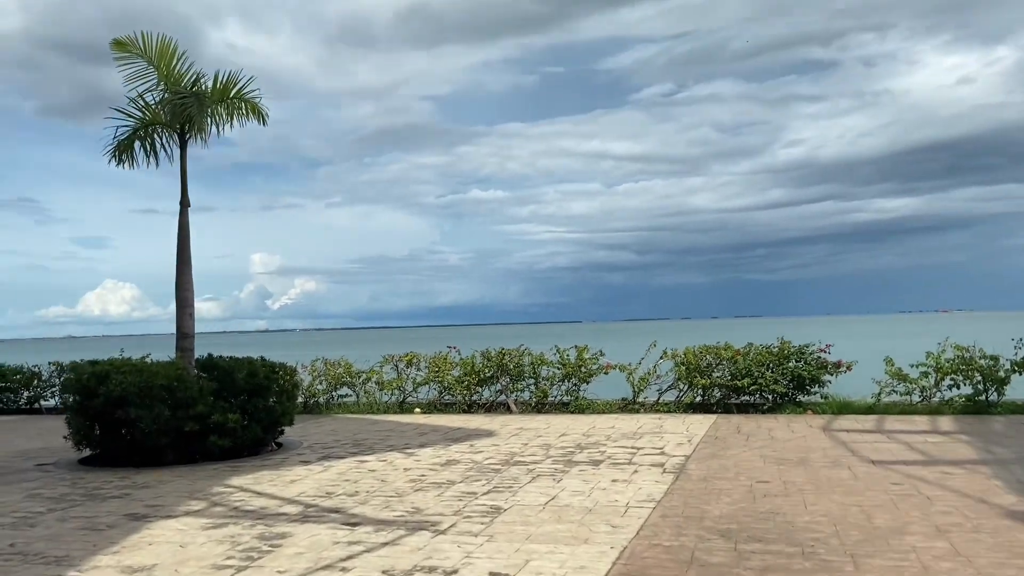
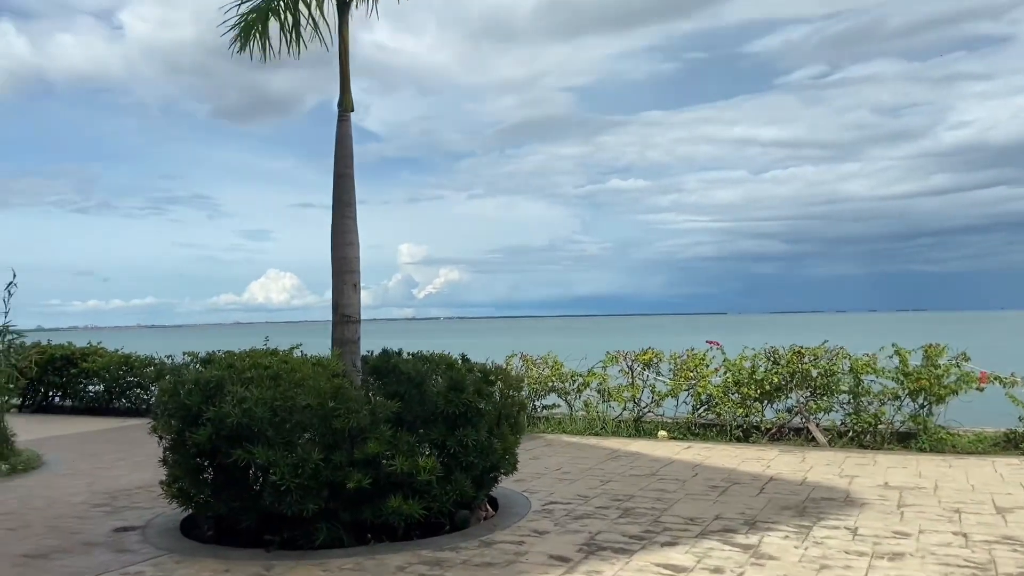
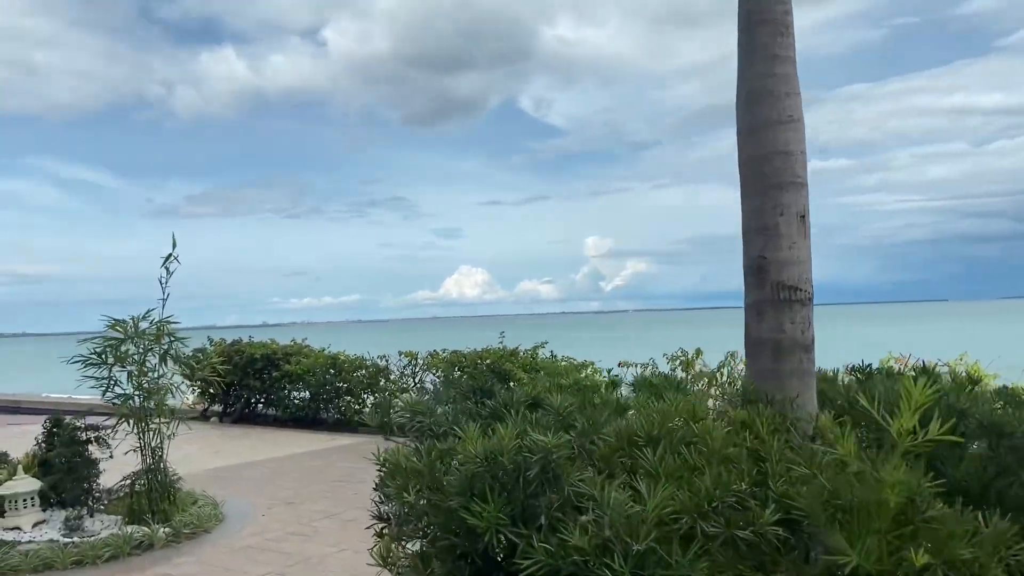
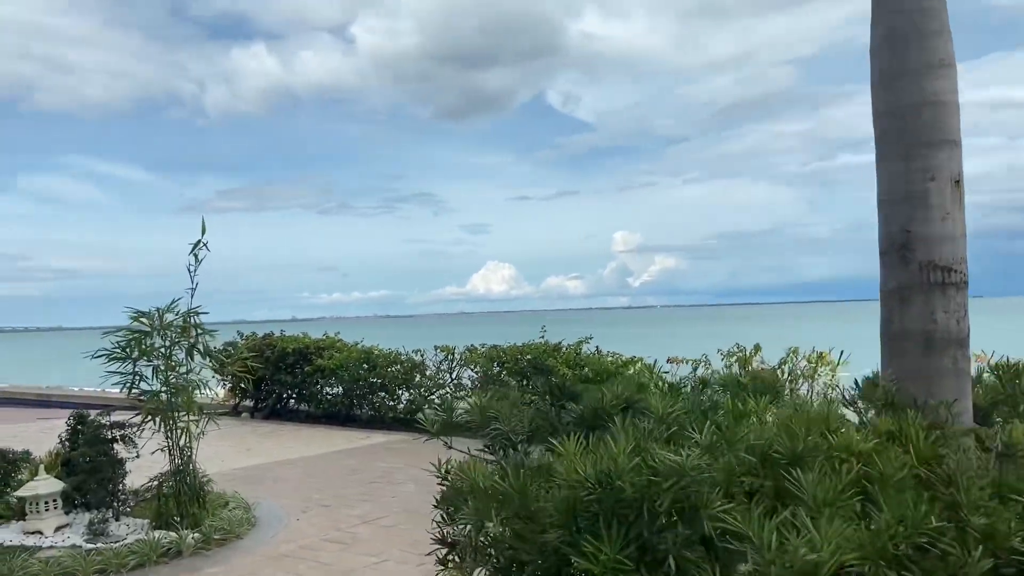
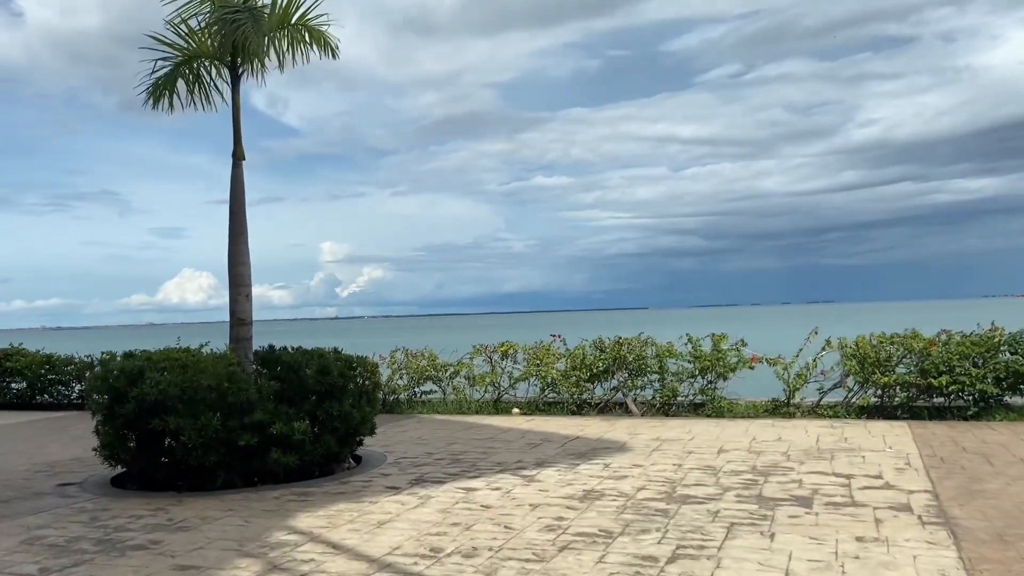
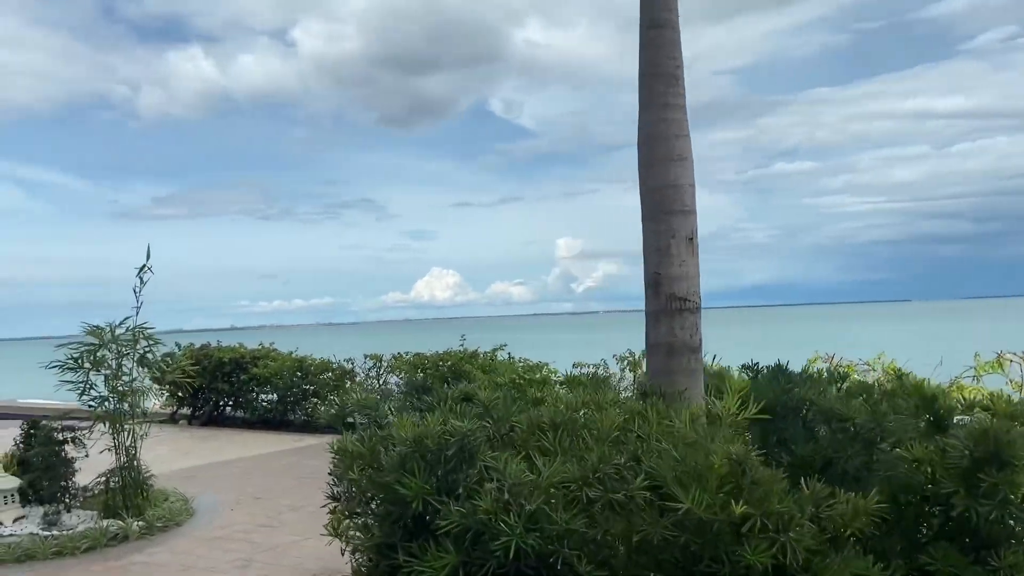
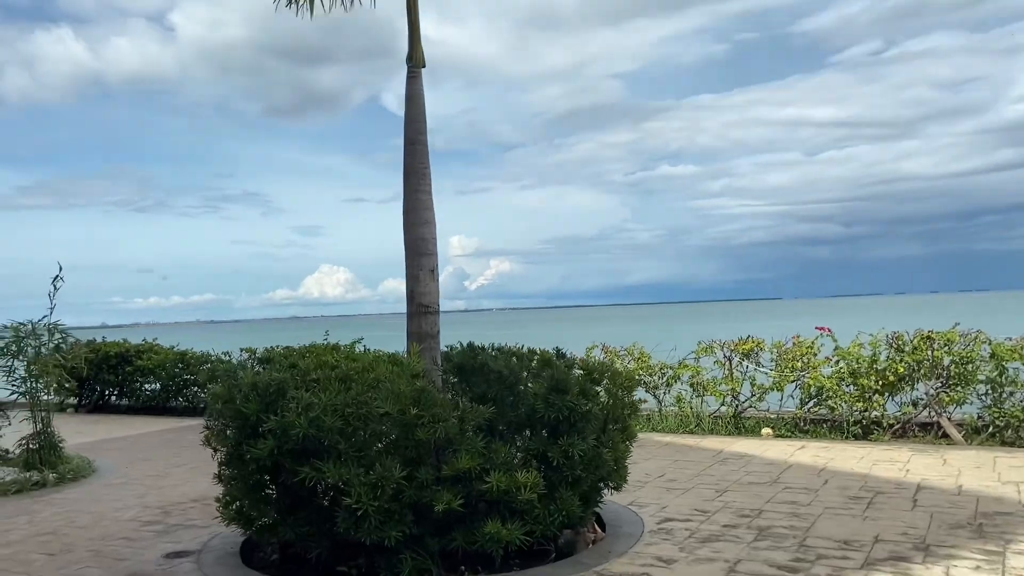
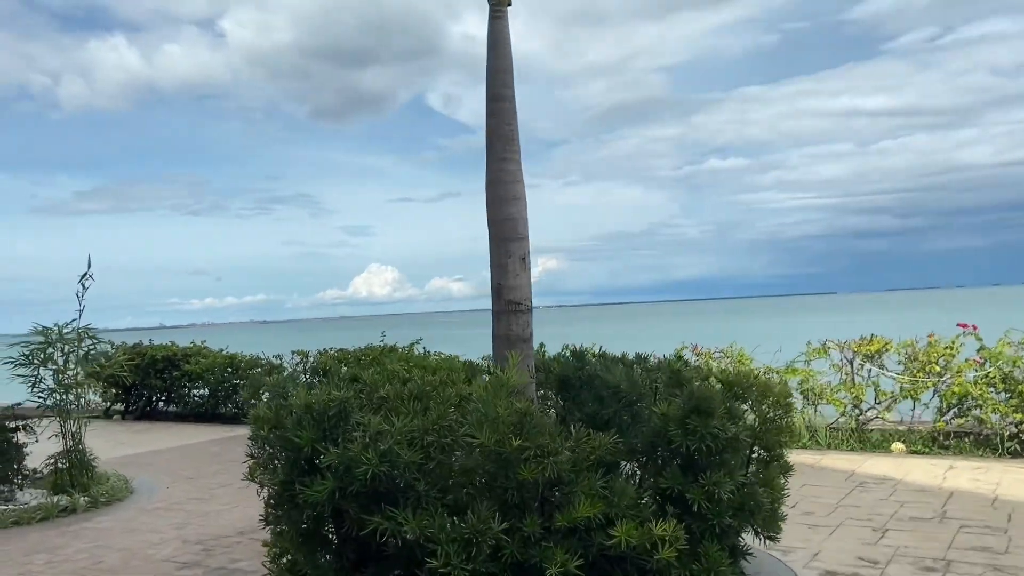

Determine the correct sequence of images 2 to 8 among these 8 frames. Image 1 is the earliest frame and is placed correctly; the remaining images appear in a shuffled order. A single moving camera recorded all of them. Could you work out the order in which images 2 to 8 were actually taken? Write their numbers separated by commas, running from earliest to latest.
5, 2, 7, 8, 6, 3, 4
